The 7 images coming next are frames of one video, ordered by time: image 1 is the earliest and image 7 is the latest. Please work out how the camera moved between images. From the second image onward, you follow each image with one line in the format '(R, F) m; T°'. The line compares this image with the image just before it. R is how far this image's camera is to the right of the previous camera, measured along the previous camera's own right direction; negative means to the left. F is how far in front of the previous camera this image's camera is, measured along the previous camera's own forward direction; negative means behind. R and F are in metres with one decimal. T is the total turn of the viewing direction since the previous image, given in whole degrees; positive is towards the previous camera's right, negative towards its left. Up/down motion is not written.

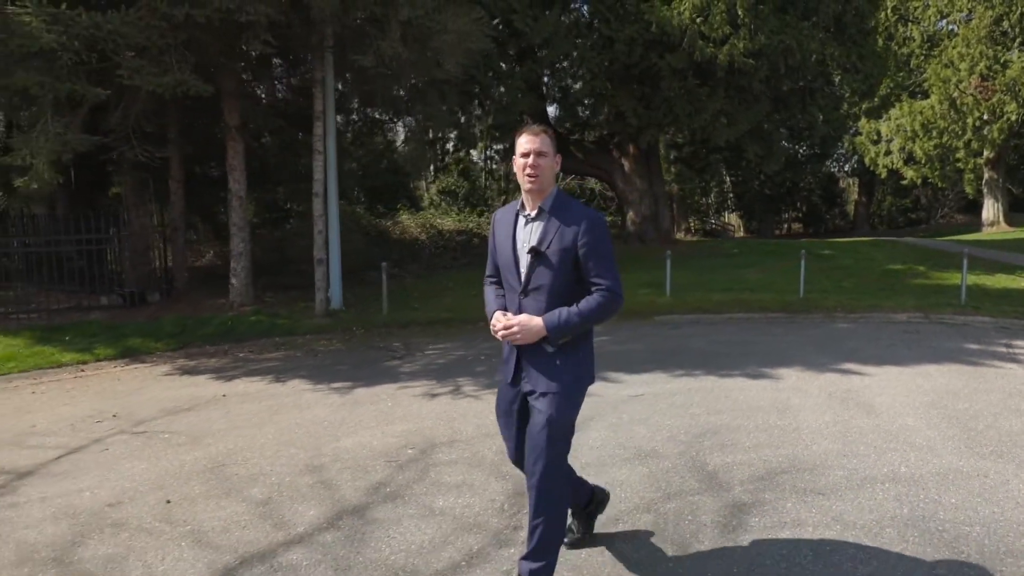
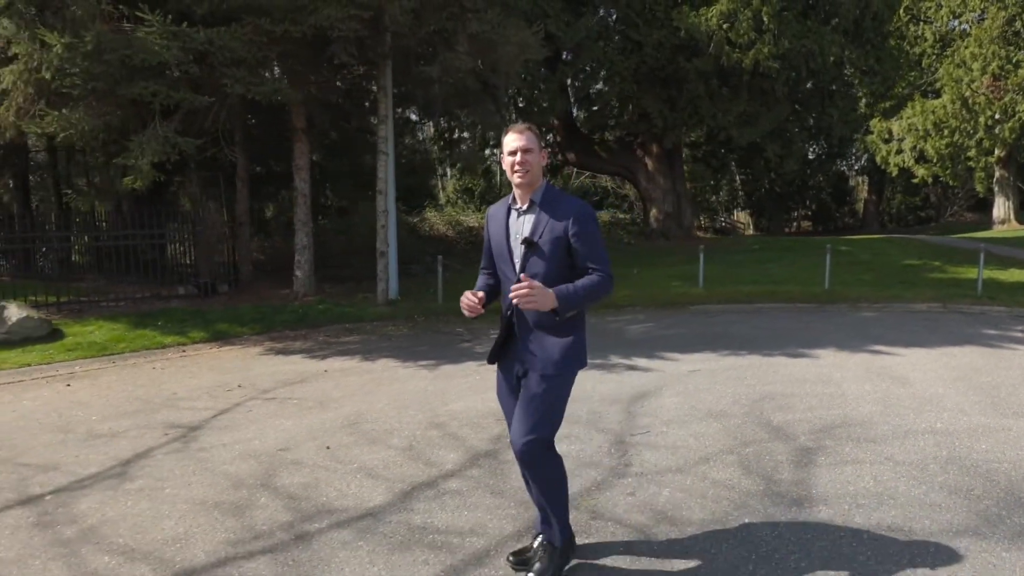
(-1.7, -1.0) m; 0°
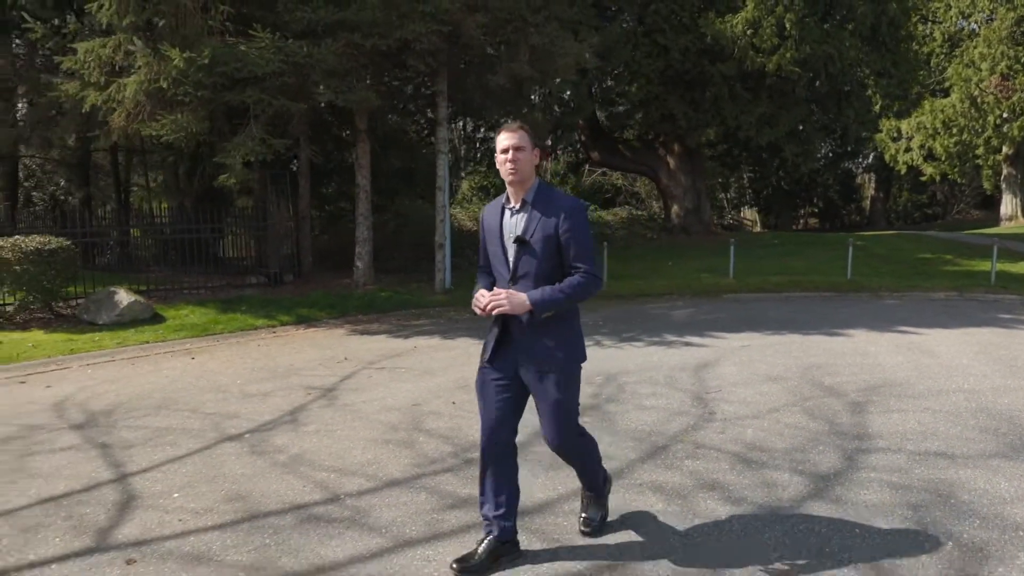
(-1.9, -1.2) m; 0°
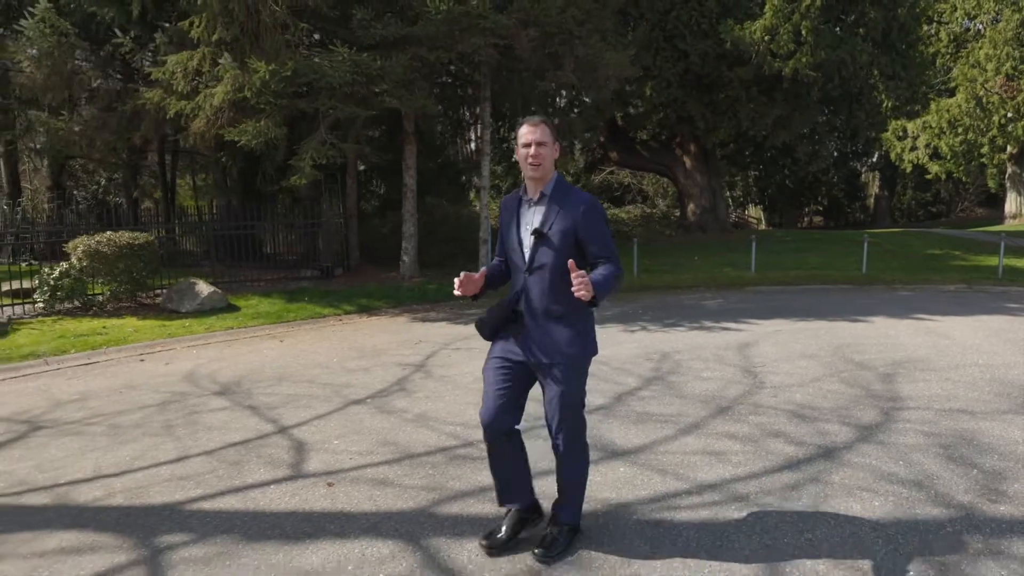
(-1.7, -1.1) m; 0°
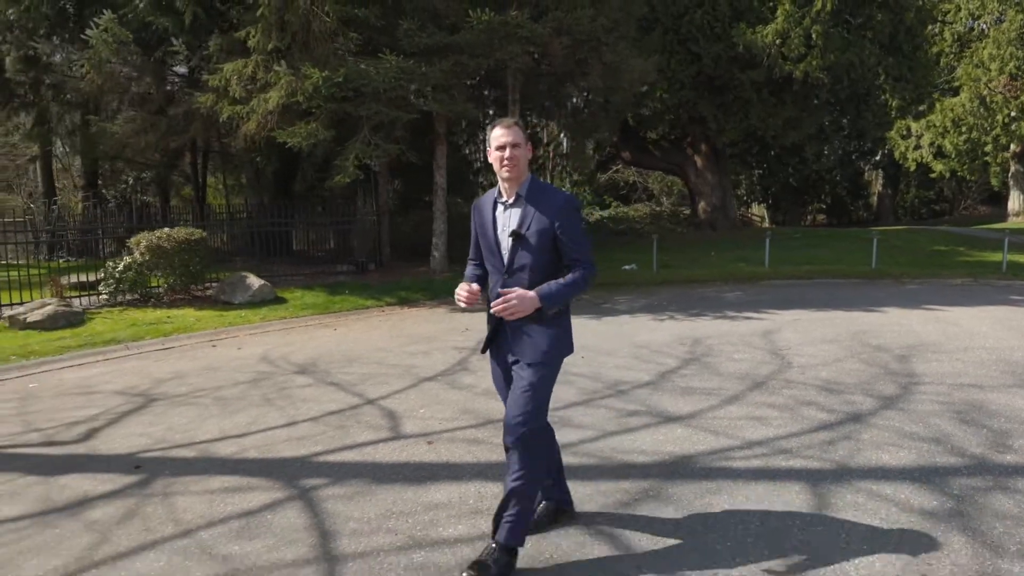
(-1.2, -0.8) m; 0°
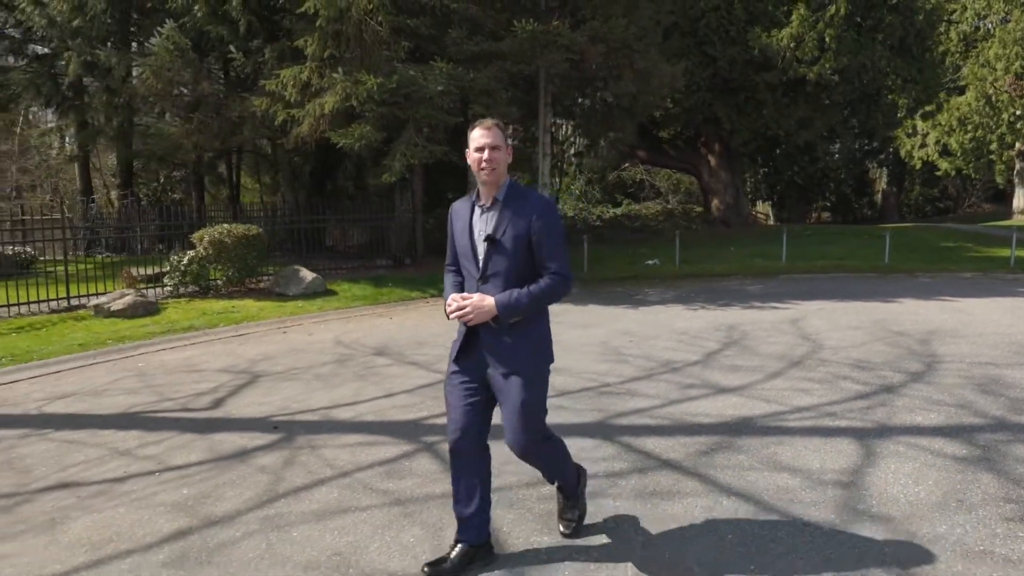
(-1.5, -0.9) m; 0°
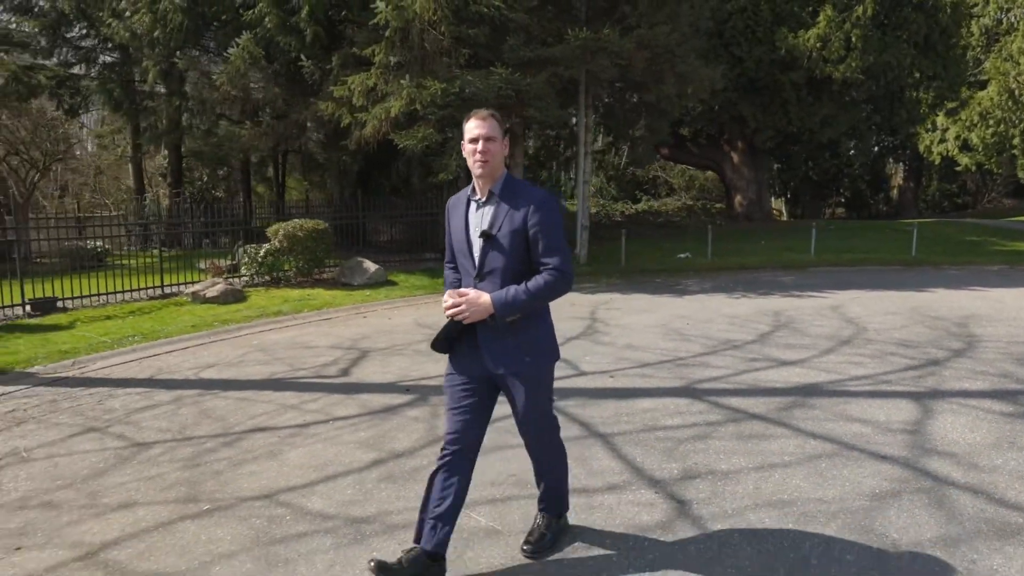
(-1.9, -1.1) m; -1°
